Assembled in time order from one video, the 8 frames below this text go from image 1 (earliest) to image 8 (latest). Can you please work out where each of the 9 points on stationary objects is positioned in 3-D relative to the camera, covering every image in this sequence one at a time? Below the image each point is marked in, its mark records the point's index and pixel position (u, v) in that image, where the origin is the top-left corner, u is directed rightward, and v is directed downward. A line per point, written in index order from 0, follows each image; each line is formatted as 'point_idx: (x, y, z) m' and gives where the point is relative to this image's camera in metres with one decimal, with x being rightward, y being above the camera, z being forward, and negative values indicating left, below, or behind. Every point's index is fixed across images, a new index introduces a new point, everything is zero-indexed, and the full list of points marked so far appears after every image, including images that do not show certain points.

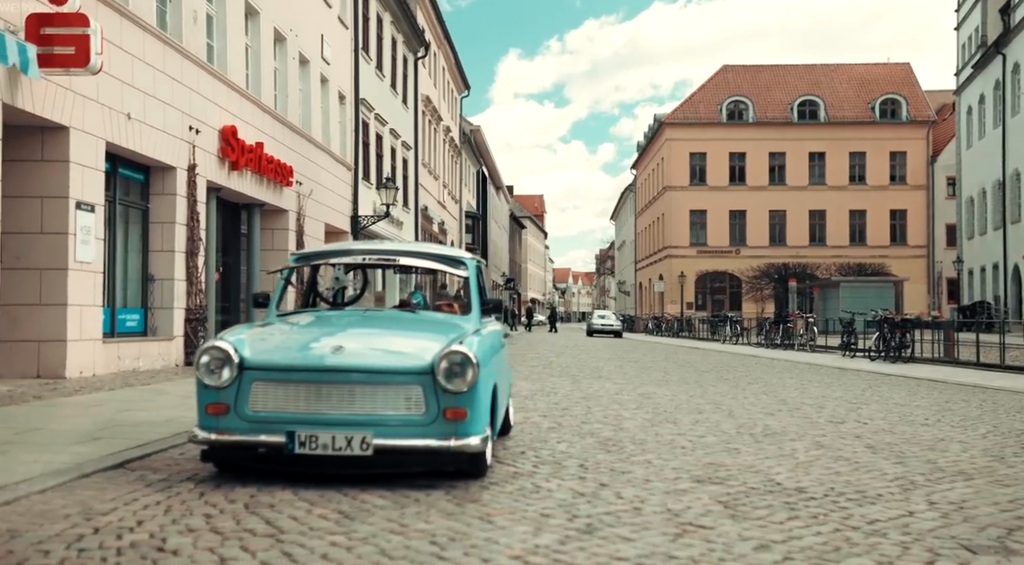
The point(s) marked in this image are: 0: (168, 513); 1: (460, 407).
0: (-1.7, -1.1, +4.5) m
1: (-0.3, -0.7, +5.7) m
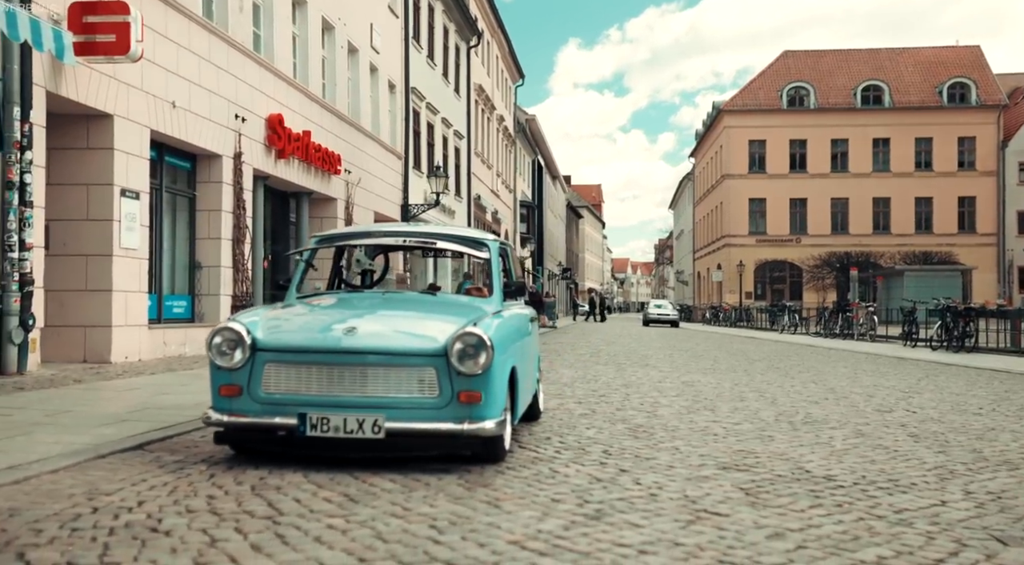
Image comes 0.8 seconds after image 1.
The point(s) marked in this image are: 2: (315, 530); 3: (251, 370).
0: (-1.6, -1.0, +4.5) m
1: (-0.2, -0.6, +5.6) m
2: (-0.8, -1.0, +3.9) m
3: (-1.5, -0.5, +5.6) m
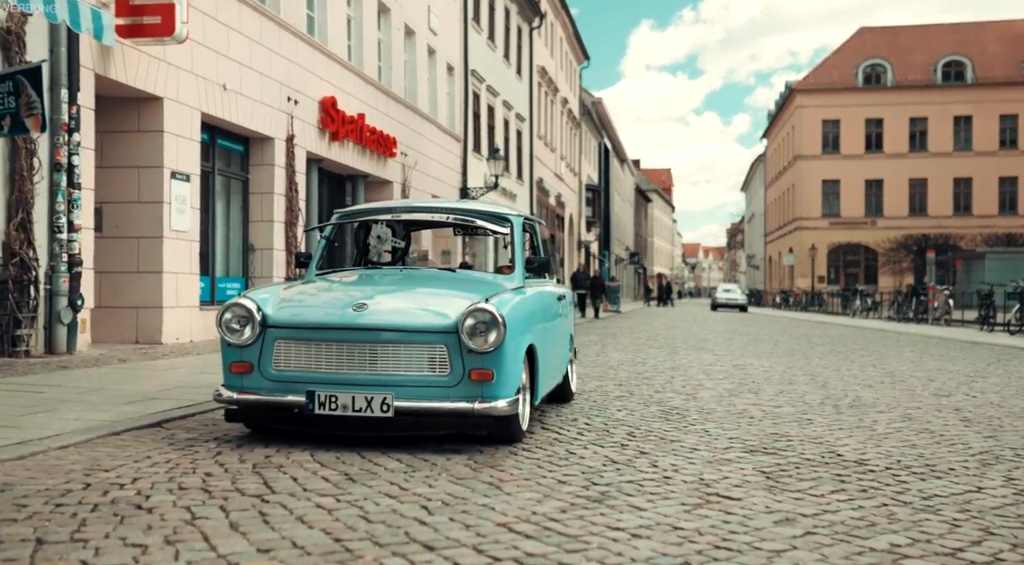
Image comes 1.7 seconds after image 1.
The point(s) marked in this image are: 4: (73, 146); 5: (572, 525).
0: (-1.6, -0.9, +4.5) m
1: (-0.2, -0.5, +5.4) m
2: (-0.9, -0.9, +3.8) m
3: (-1.5, -0.4, +5.5) m
4: (-5.3, +1.7, +11.5) m
5: (+0.2, -1.0, +3.7) m
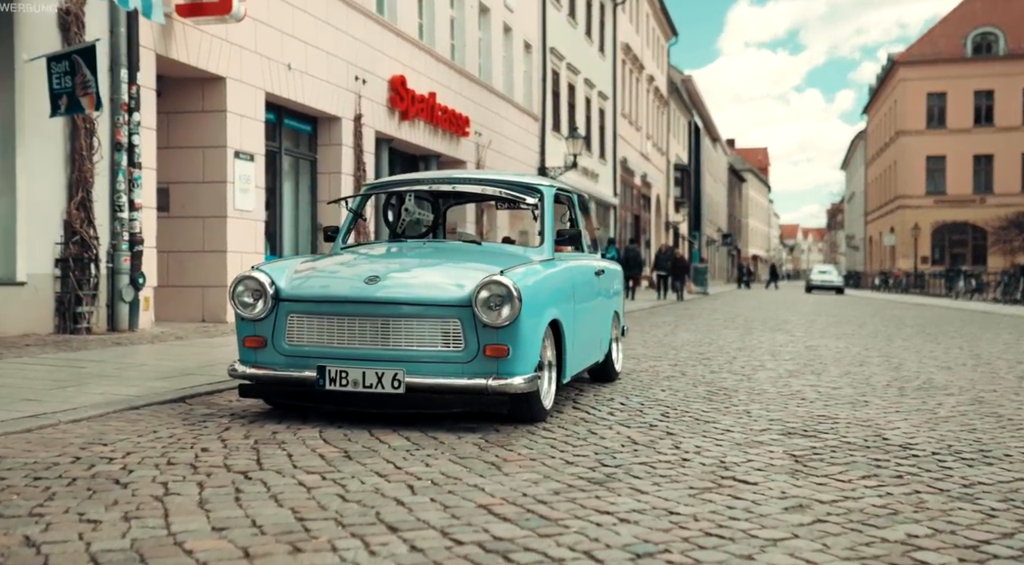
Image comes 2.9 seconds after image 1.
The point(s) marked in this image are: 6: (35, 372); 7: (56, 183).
0: (-1.6, -0.8, +4.4) m
1: (-0.1, -0.3, +5.2) m
2: (-0.9, -0.8, +3.7) m
3: (-1.4, -0.2, +5.4) m
4: (-4.7, +1.9, +11.7) m
5: (+0.2, -0.8, +3.5) m
6: (-3.5, -0.7, +7.0) m
7: (-5.1, +1.2, +10.7) m
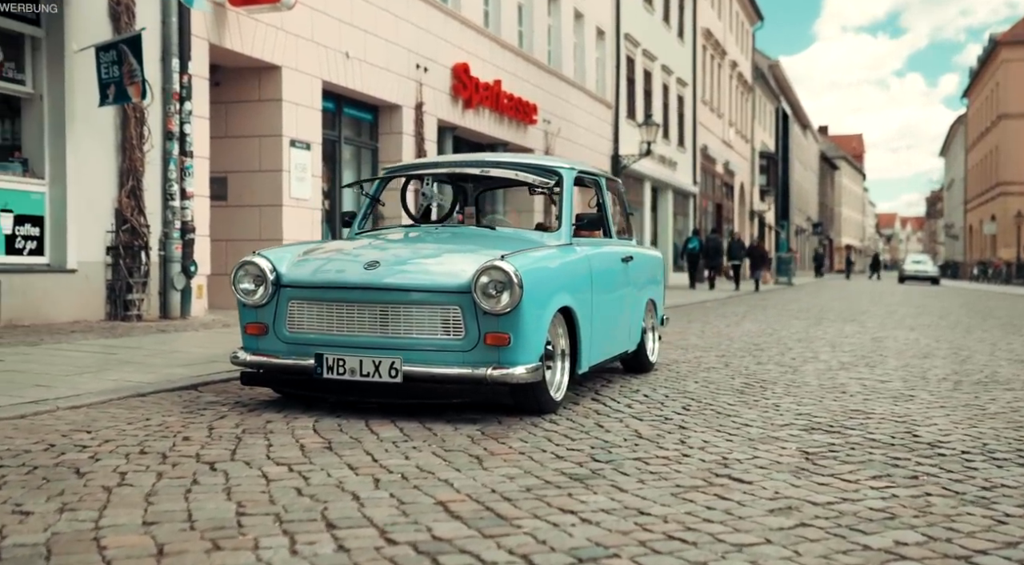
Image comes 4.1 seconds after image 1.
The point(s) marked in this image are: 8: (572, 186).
0: (-1.7, -0.7, +4.3) m
1: (-0.1, -0.3, +5.0) m
2: (-1.0, -0.7, +3.5) m
3: (-1.3, -0.1, +5.3) m
4: (-4.1, +2.1, +11.8) m
5: (0.0, -0.8, +3.3) m
6: (-3.3, -0.6, +7.1) m
7: (-4.6, +1.3, +10.8) m
8: (+0.4, +0.7, +6.6) m
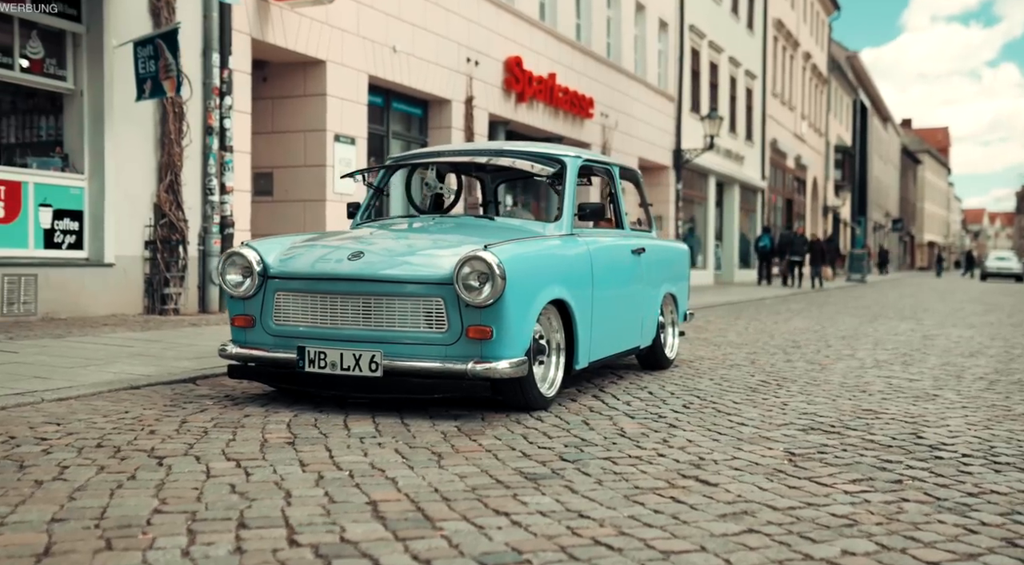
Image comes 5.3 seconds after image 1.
0: (-1.8, -0.7, +4.3) m
1: (-0.1, -0.2, +4.8) m
2: (-1.2, -0.7, +3.5) m
3: (-1.4, -0.1, +5.3) m
4: (-3.7, +2.1, +11.9) m
5: (-0.2, -0.7, +3.1) m
6: (-3.3, -0.5, +7.2) m
7: (-4.2, +1.4, +11.0) m
8: (+0.4, +0.7, +6.4) m
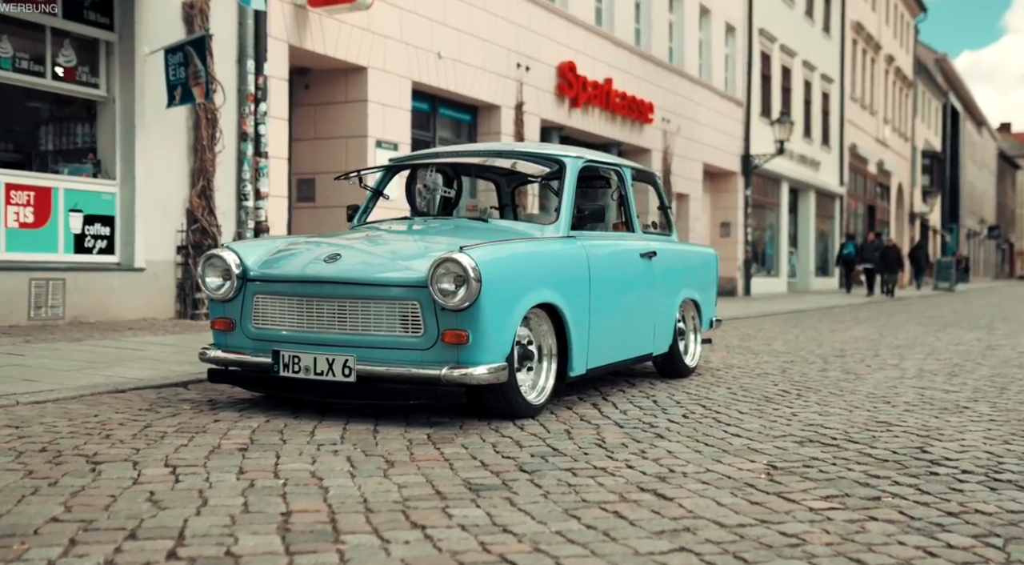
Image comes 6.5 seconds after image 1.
0: (-2.0, -0.7, +4.2) m
1: (-0.2, -0.2, +4.6) m
2: (-1.4, -0.7, +3.3) m
3: (-1.5, -0.1, +5.1) m
4: (-3.2, +2.1, +12.0) m
5: (-0.4, -0.7, +2.9) m
6: (-3.2, -0.6, +7.2) m
7: (-3.9, +1.3, +11.1) m
8: (+0.4, +0.7, +6.2) m
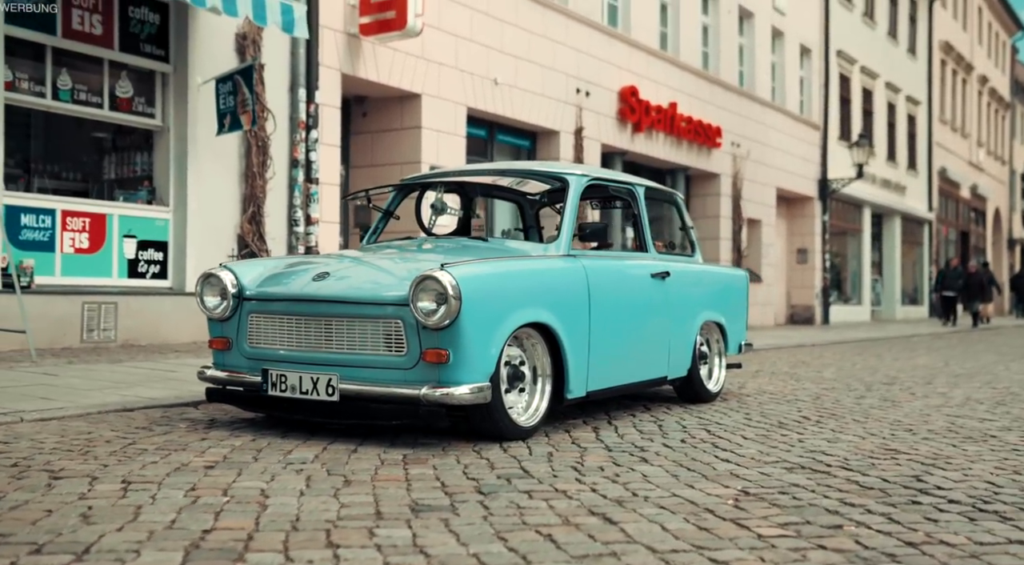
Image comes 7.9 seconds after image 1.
0: (-2.1, -0.7, +4.3) m
1: (-0.3, -0.3, +4.6) m
2: (-1.6, -0.7, +3.4) m
3: (-1.5, -0.2, +5.2) m
4: (-2.7, +1.7, +12.2) m
5: (-0.6, -0.8, +2.8) m
6: (-3.0, -0.7, +7.4) m
7: (-3.4, +1.0, +11.4) m
8: (+0.5, +0.6, +6.0) m
